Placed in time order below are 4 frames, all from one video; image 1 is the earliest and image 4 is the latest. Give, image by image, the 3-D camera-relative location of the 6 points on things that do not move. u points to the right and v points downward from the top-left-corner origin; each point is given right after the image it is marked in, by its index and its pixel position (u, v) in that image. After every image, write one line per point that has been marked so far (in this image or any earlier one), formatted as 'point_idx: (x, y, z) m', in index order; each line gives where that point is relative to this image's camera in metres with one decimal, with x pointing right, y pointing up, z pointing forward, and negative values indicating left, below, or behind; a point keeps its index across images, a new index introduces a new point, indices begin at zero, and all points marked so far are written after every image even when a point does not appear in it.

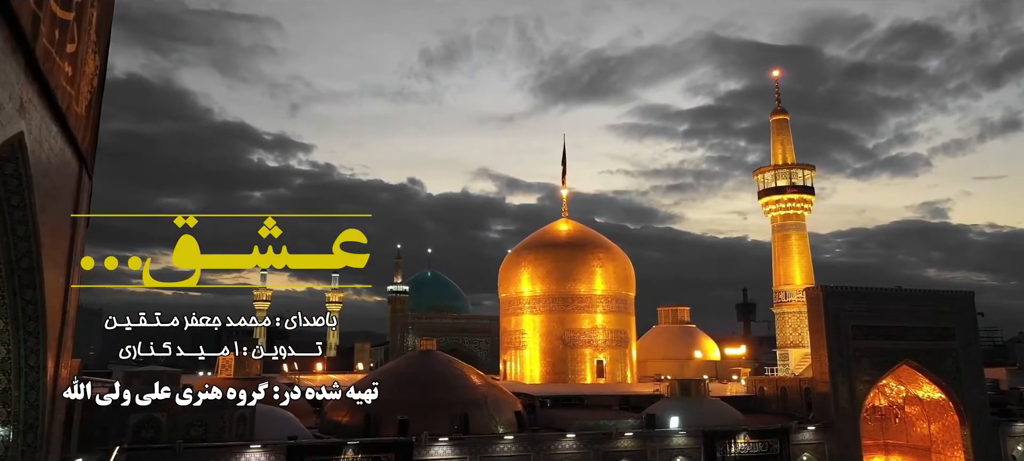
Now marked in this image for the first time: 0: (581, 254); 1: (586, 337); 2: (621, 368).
0: (+1.8, -0.6, +19.4) m
1: (+1.9, -2.7, +18.7) m
2: (+2.8, -3.6, +18.9) m
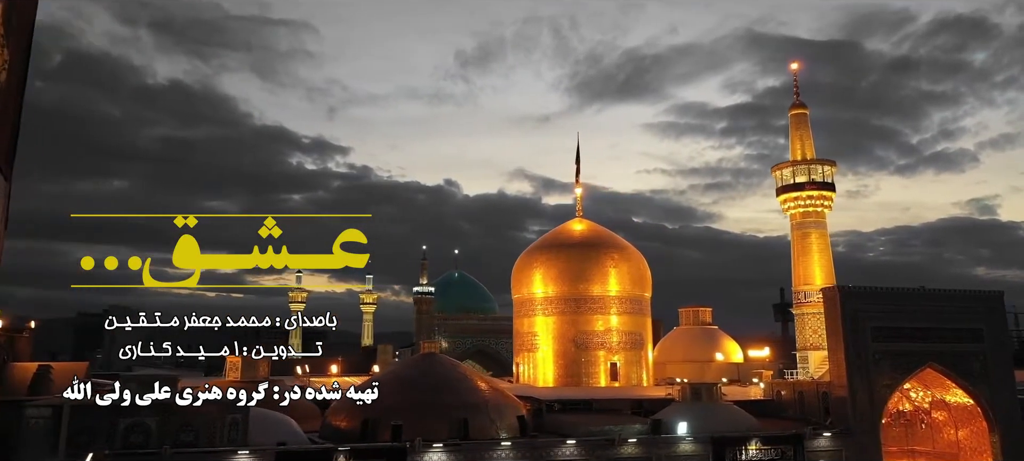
0: (+2.2, -0.6, +19.0) m
1: (+2.2, -2.7, +18.3) m
2: (+3.1, -3.5, +18.4) m
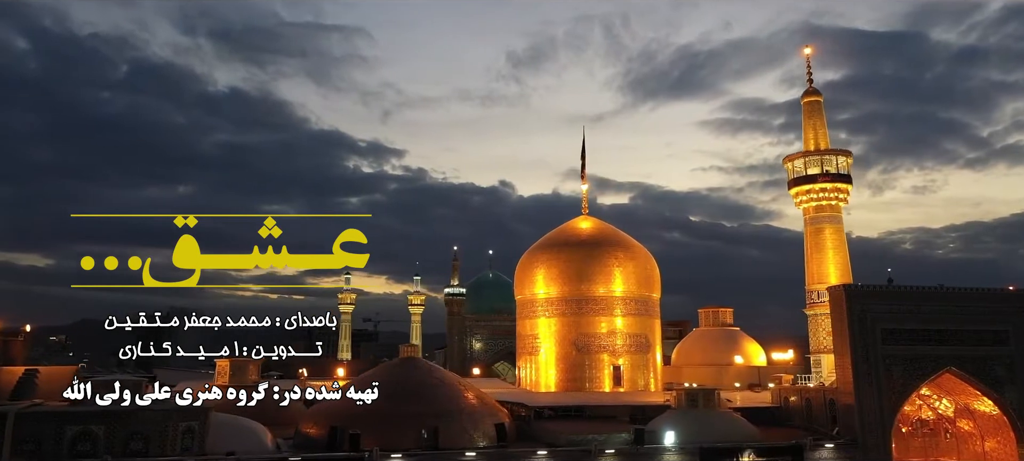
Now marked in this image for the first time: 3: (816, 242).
0: (+2.2, -0.6, +18.2) m
1: (+2.2, -2.7, +17.6) m
2: (+3.1, -3.5, +17.6) m
3: (+6.6, -0.2, +16.0) m
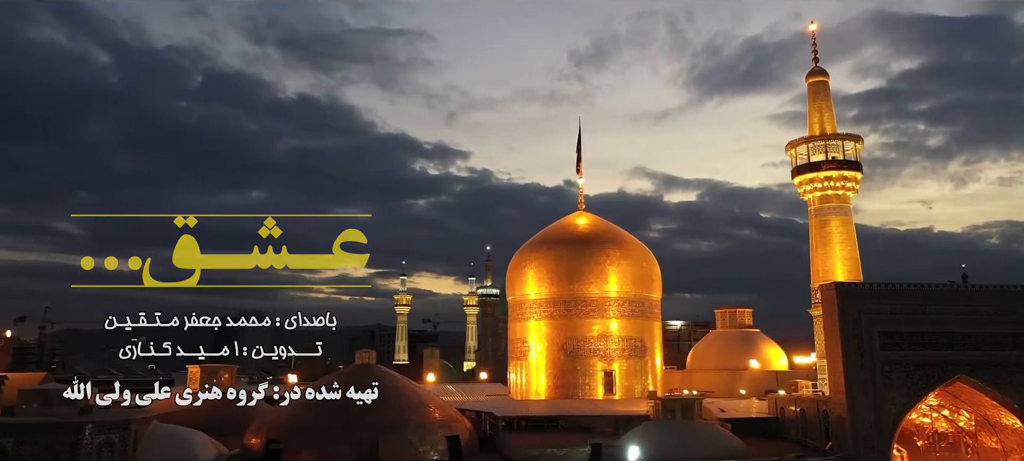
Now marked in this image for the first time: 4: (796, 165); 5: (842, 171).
0: (+1.9, -0.5, +17.1) m
1: (+1.9, -2.6, +16.5) m
2: (+2.8, -3.4, +16.4) m
3: (+6.1, -0.1, +14.5) m
4: (+5.9, +1.3, +15.2) m
5: (+6.5, +1.2, +14.4) m
